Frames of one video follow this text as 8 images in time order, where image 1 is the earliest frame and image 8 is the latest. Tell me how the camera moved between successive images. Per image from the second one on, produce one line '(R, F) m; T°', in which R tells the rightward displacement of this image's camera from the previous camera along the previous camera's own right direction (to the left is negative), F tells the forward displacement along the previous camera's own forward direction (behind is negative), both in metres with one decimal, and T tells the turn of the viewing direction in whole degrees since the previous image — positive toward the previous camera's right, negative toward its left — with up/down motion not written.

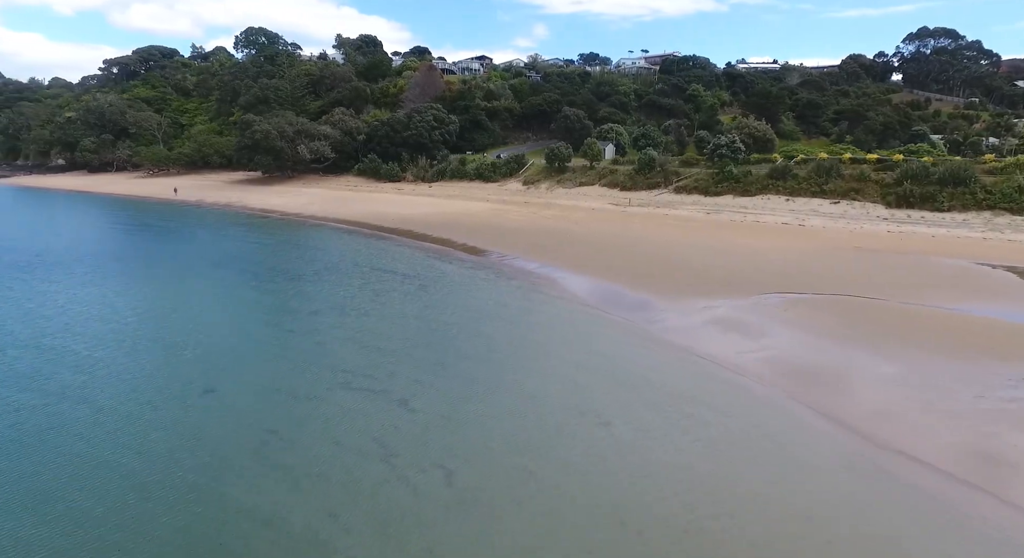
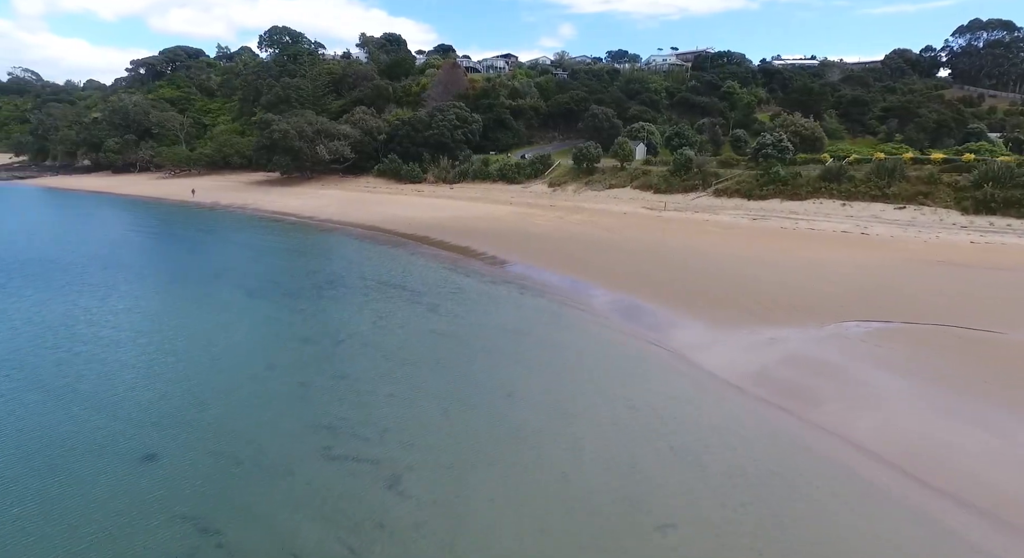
(0.0, +2.3) m; -2°
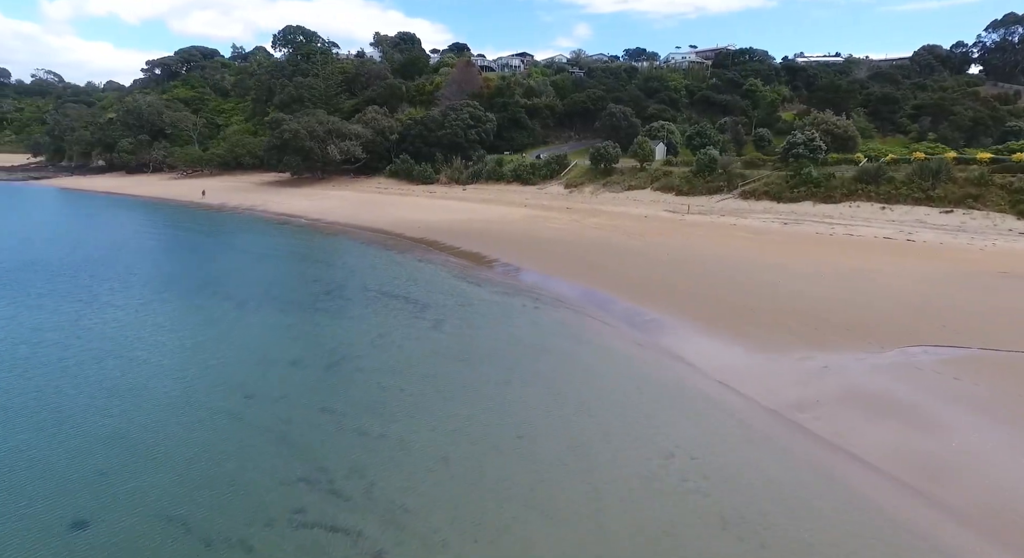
(0.0, +1.5) m; -1°
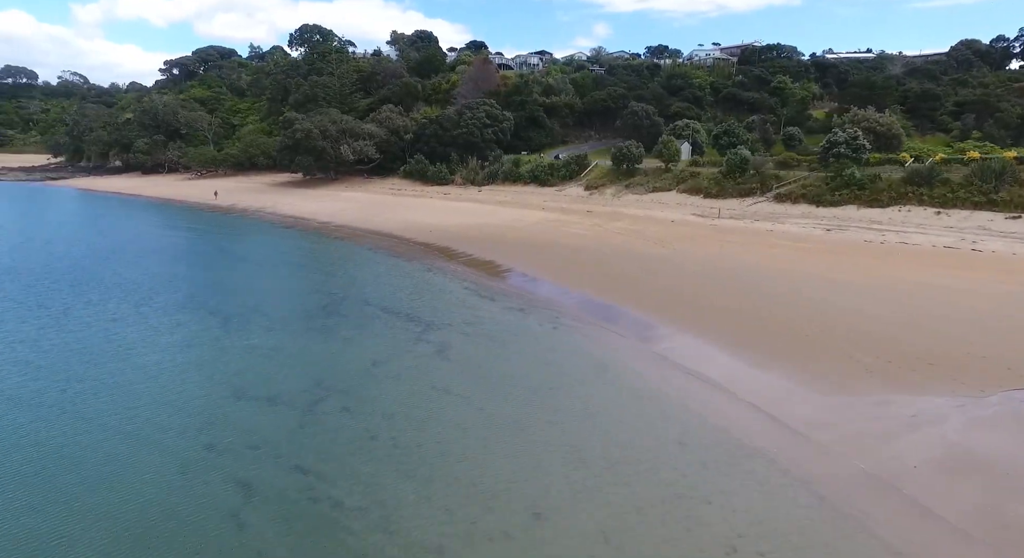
(0.0, +1.8) m; -2°
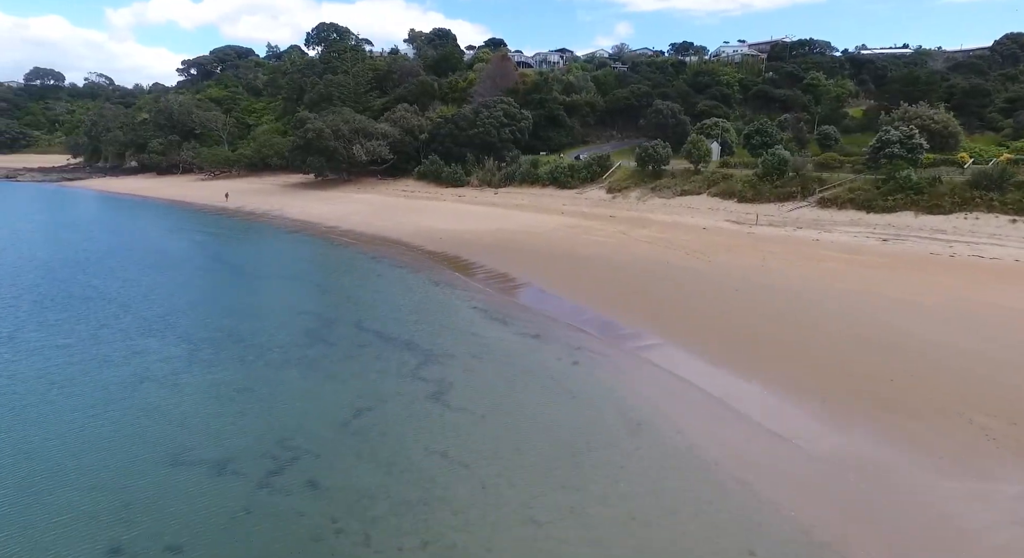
(+0.1, +2.1) m; -2°
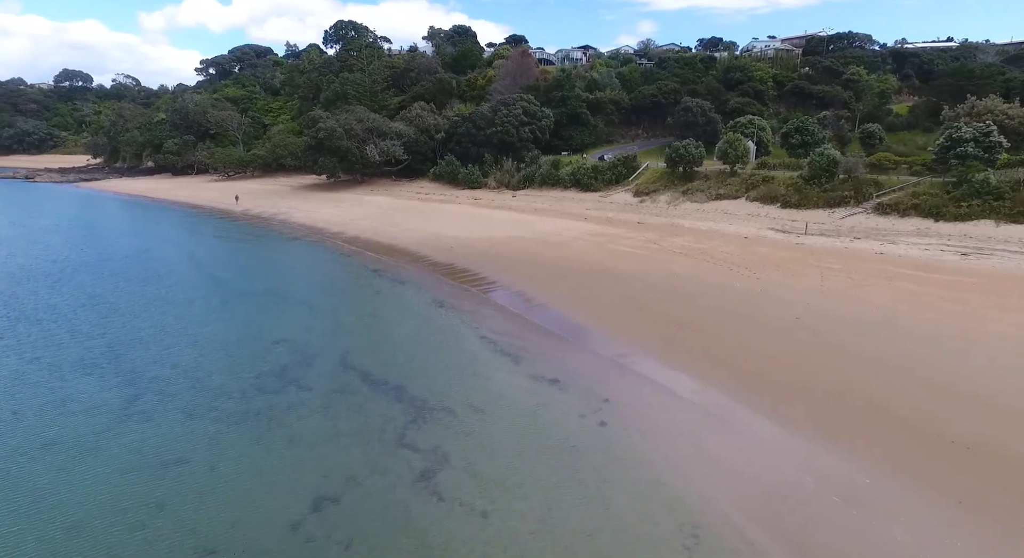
(+0.1, +2.5) m; -2°
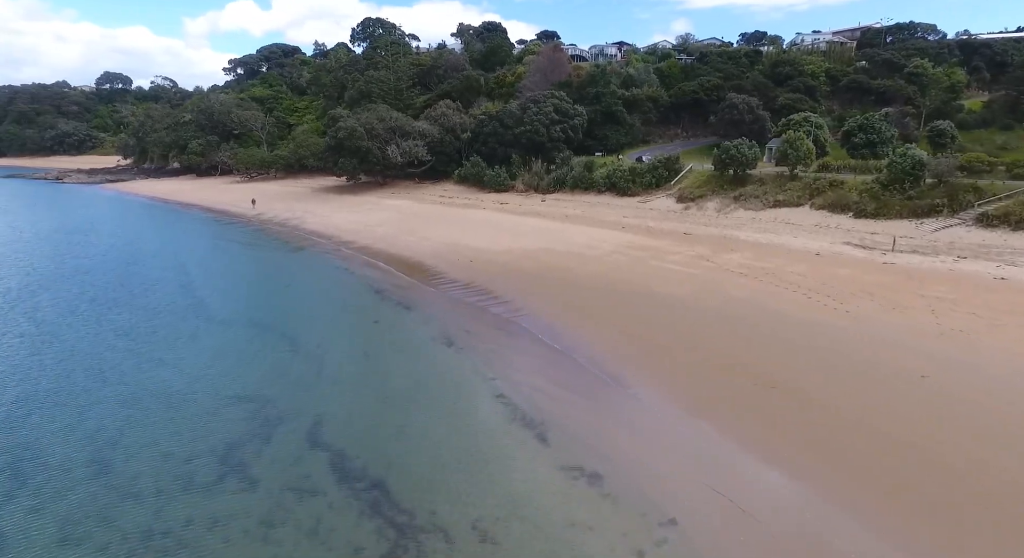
(0.0, +3.1) m; -3°
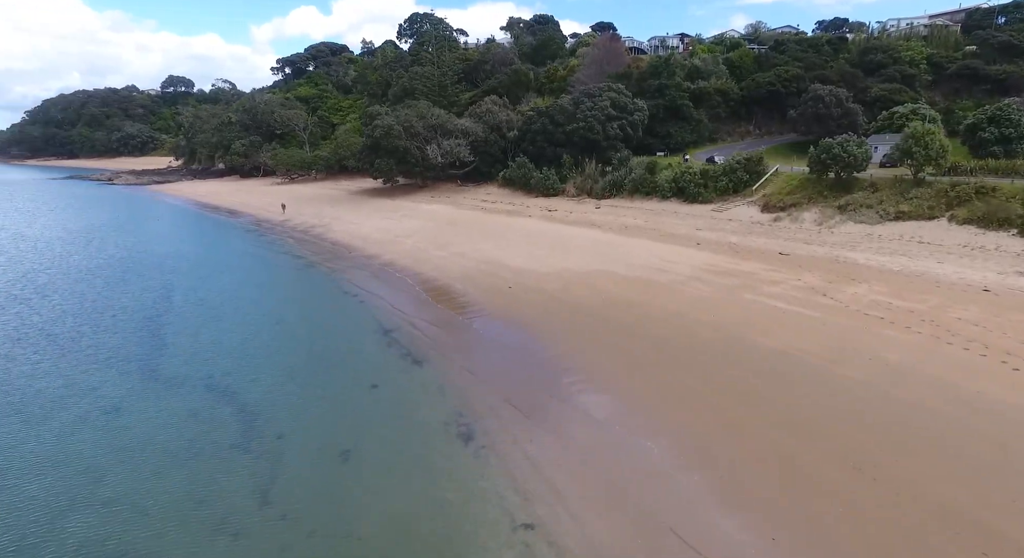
(0.0, +4.5) m; -5°
